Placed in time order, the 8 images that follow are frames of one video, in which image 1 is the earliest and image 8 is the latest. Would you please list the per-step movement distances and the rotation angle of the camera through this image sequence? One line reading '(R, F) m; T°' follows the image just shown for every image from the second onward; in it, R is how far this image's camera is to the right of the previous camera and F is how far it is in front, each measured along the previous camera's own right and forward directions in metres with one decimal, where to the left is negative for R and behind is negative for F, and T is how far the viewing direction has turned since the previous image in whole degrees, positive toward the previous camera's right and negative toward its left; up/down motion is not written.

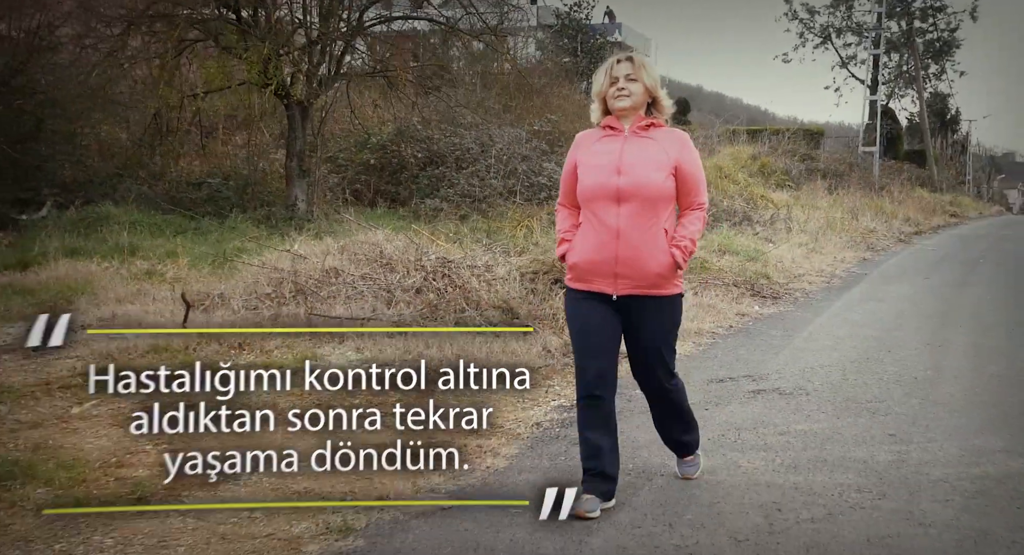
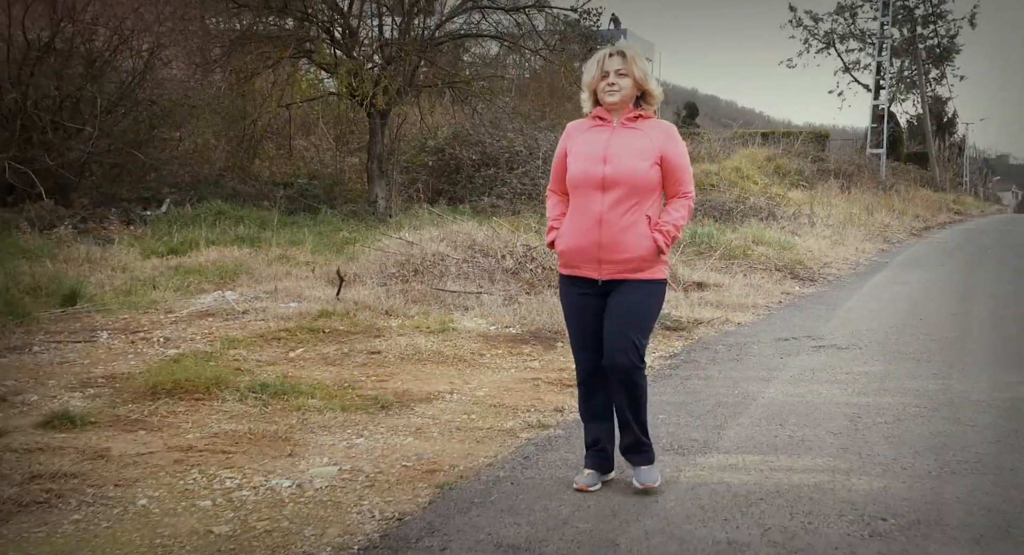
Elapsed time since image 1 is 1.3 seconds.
(-0.8, -1.4) m; 0°
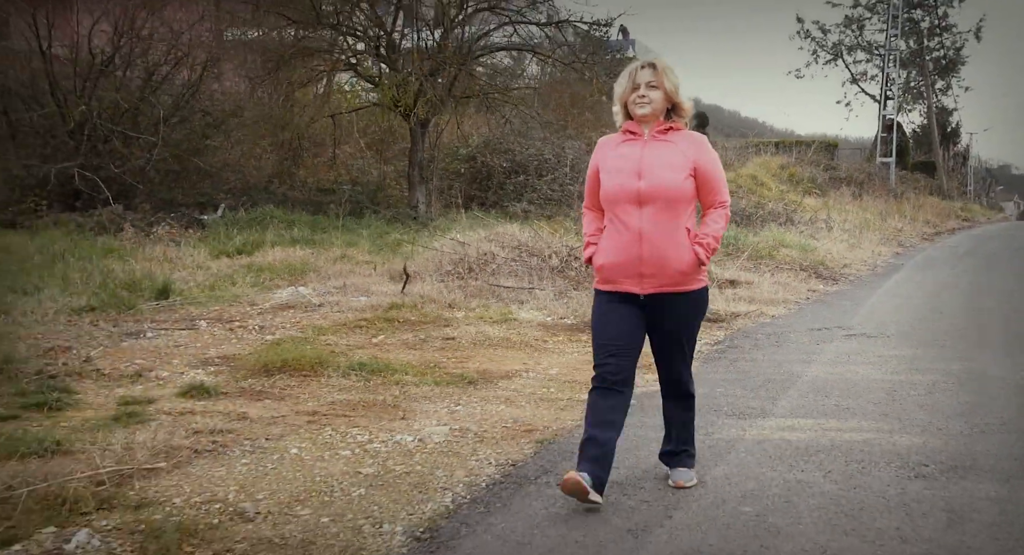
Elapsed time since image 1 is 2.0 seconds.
(-0.4, -0.7) m; 0°
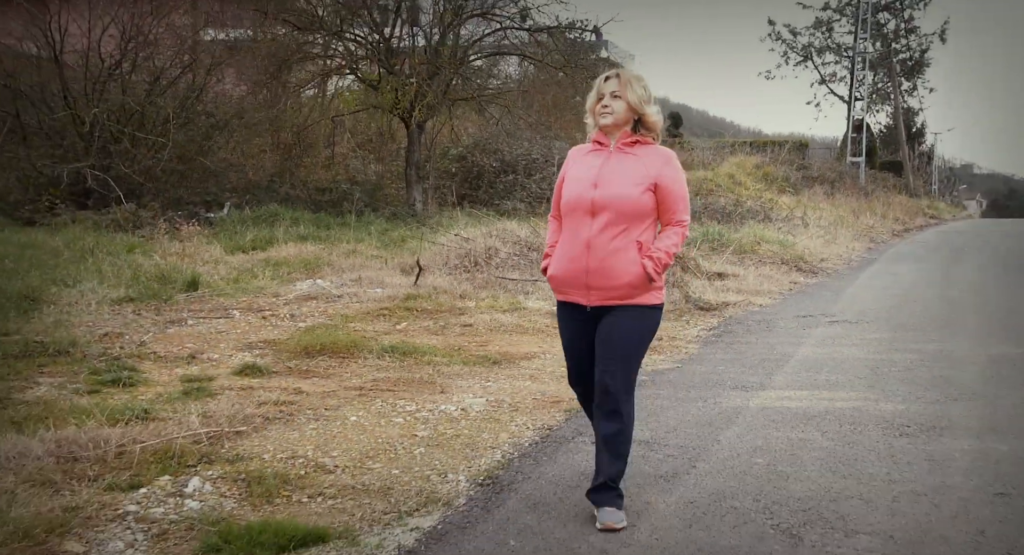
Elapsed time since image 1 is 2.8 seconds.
(-0.3, -0.6) m; +2°
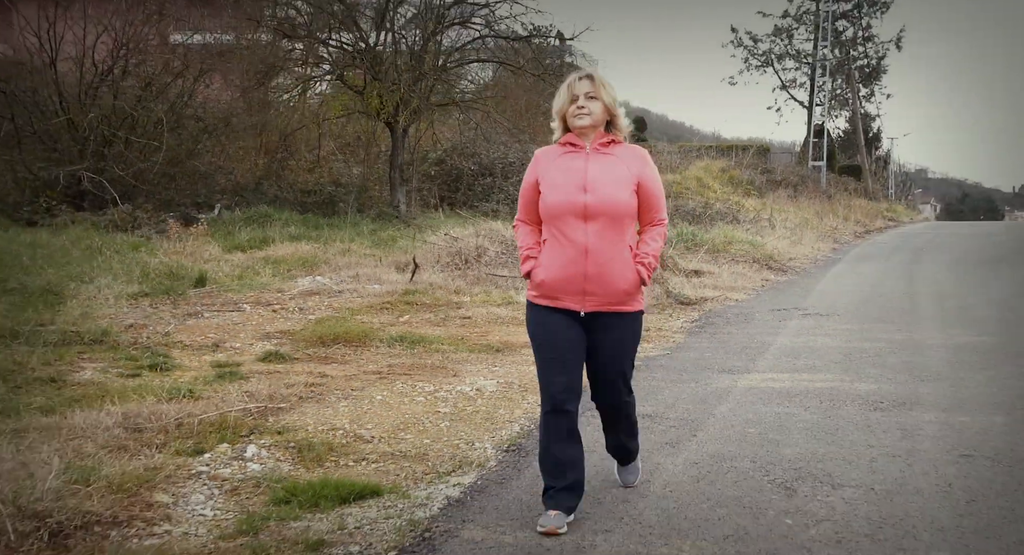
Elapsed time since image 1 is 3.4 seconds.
(-0.3, -0.5) m; +2°
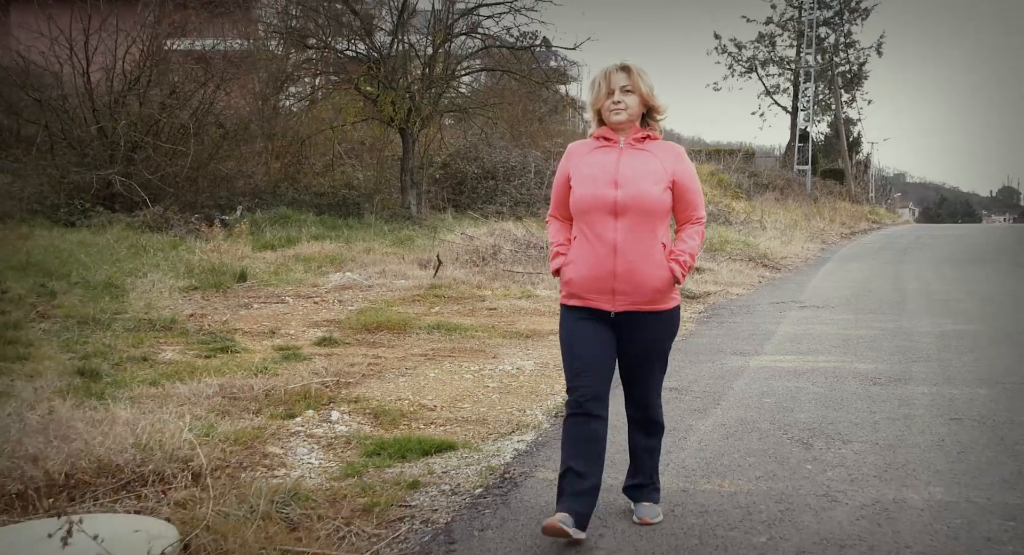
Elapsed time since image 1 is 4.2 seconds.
(-0.4, -0.7) m; +1°
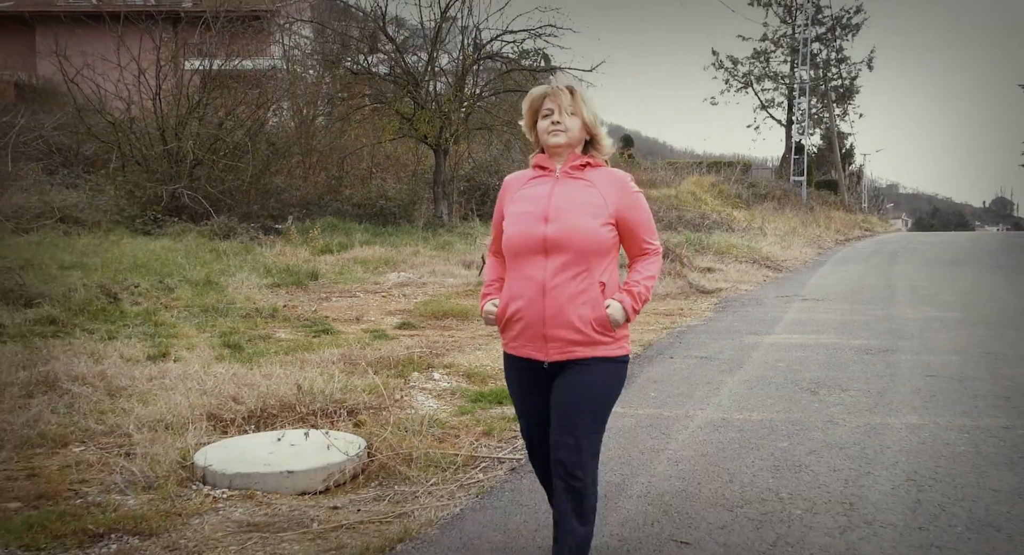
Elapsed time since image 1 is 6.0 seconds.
(-0.5, -1.4) m; 0°
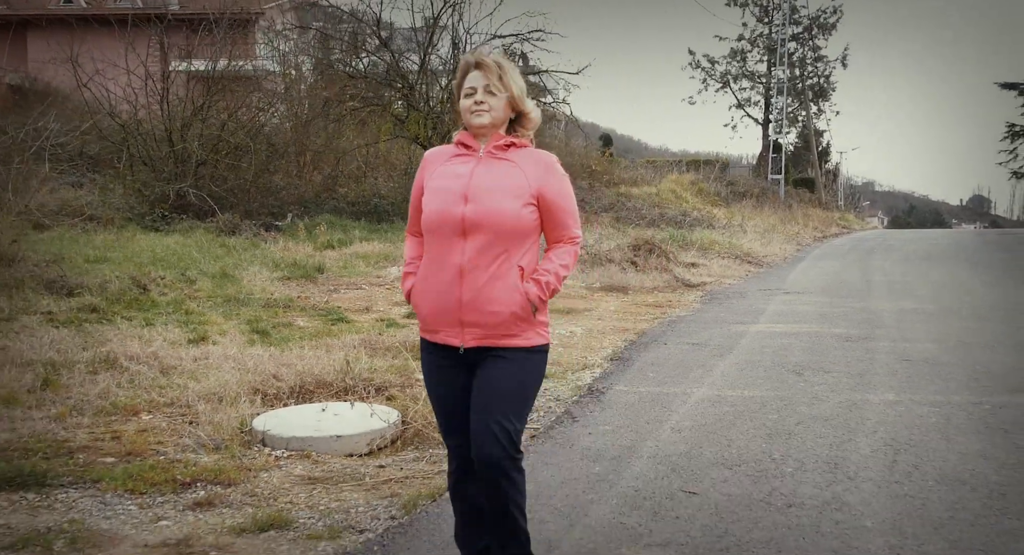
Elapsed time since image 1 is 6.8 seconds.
(-0.2, -0.6) m; +1°
